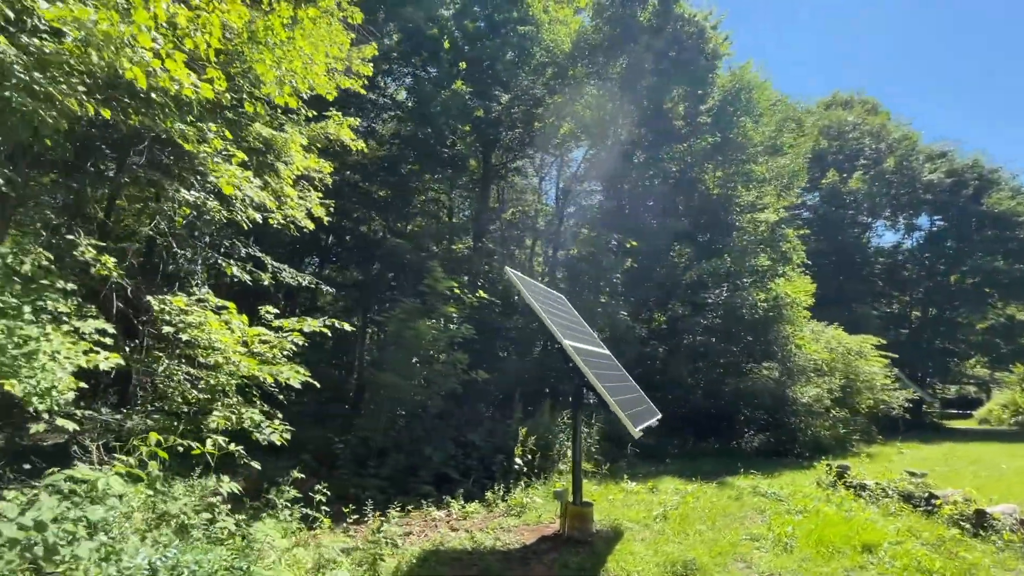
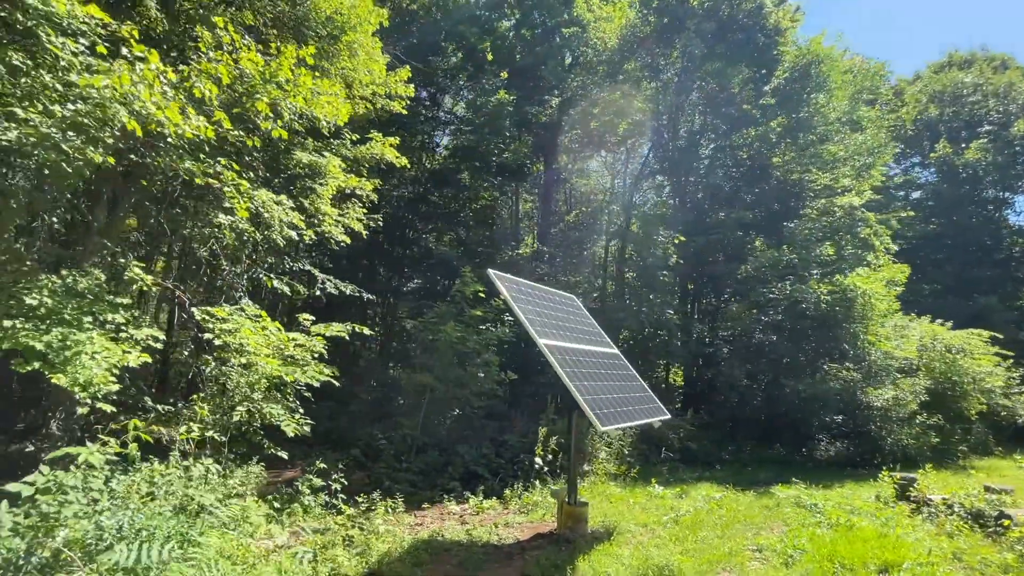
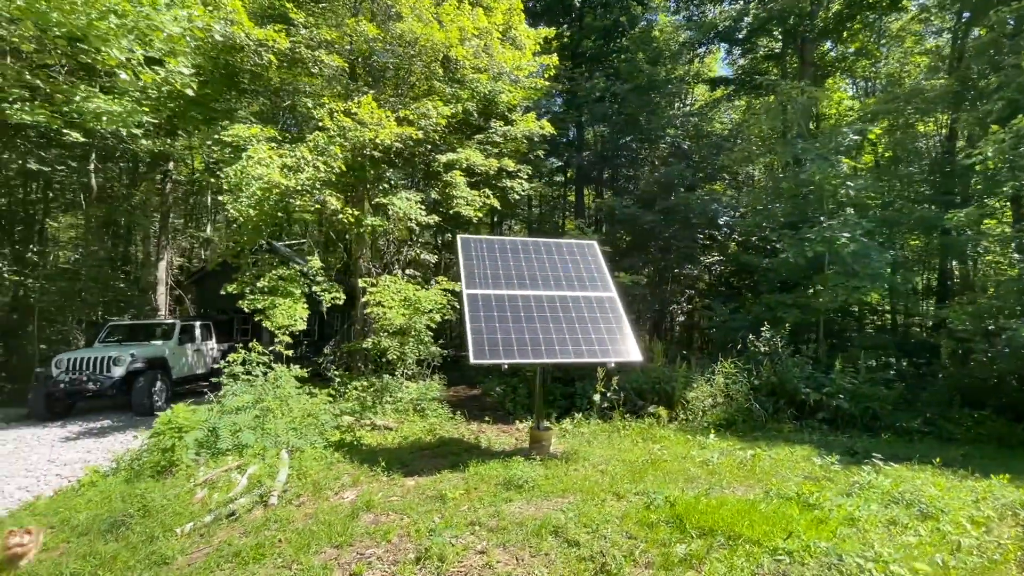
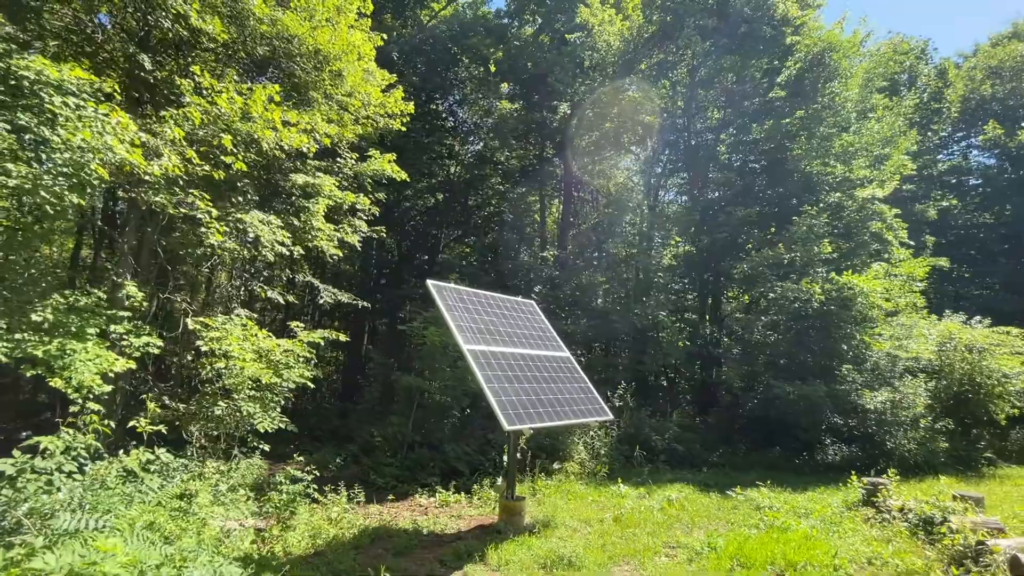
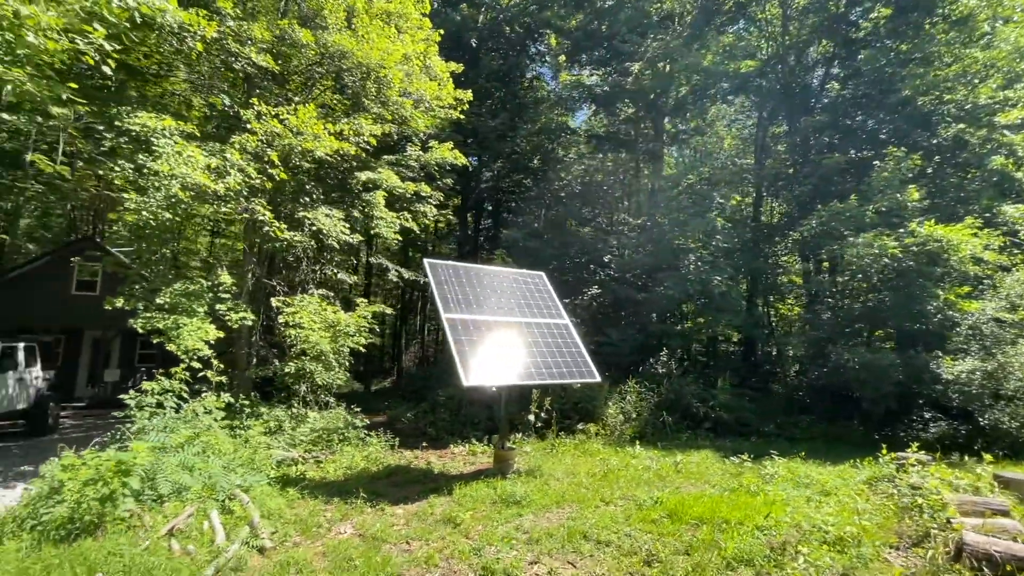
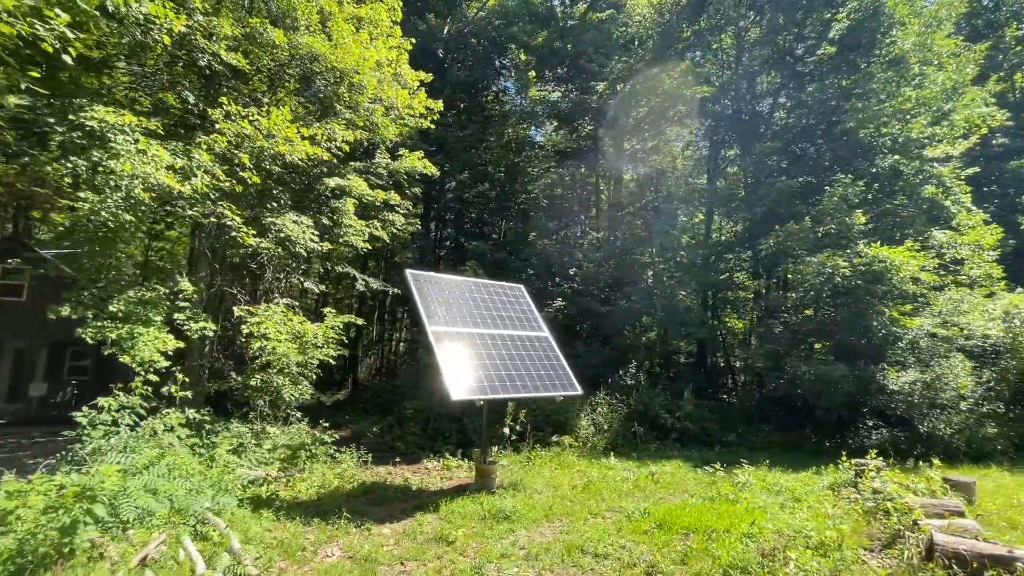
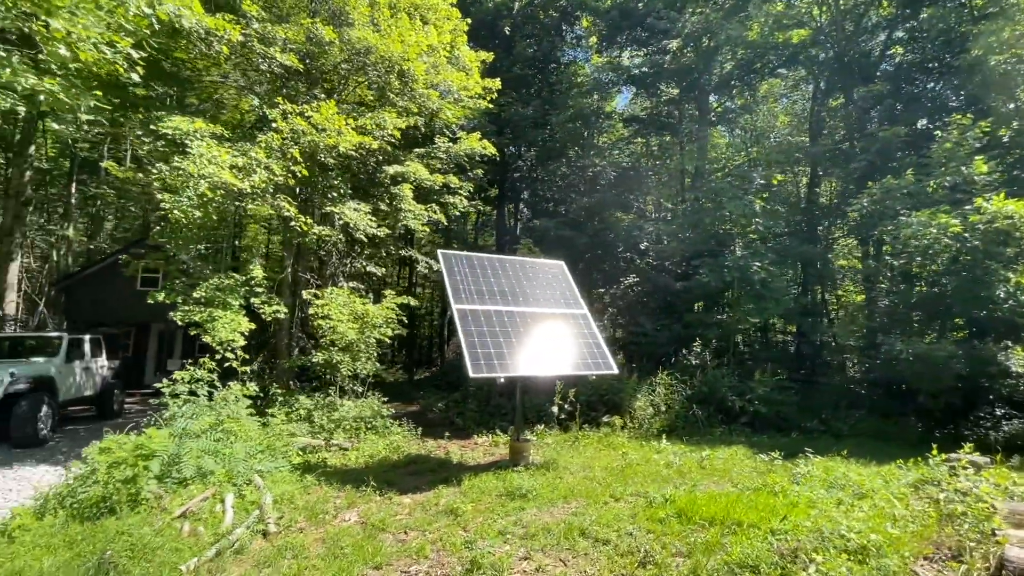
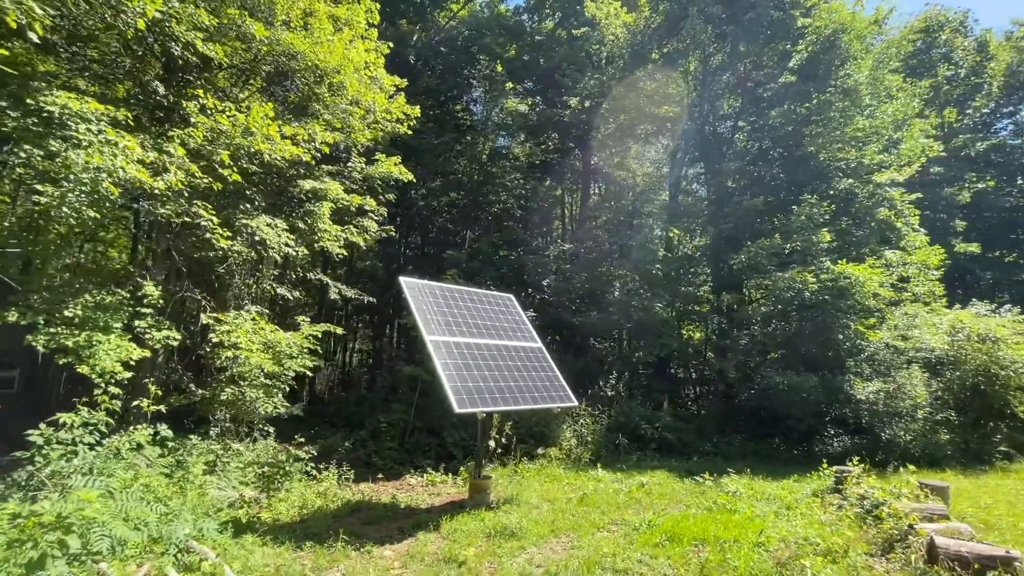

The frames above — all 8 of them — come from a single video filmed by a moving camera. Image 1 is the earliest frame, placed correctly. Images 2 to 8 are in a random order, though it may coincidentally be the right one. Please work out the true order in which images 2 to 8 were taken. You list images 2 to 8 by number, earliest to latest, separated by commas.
2, 4, 8, 6, 5, 7, 3
